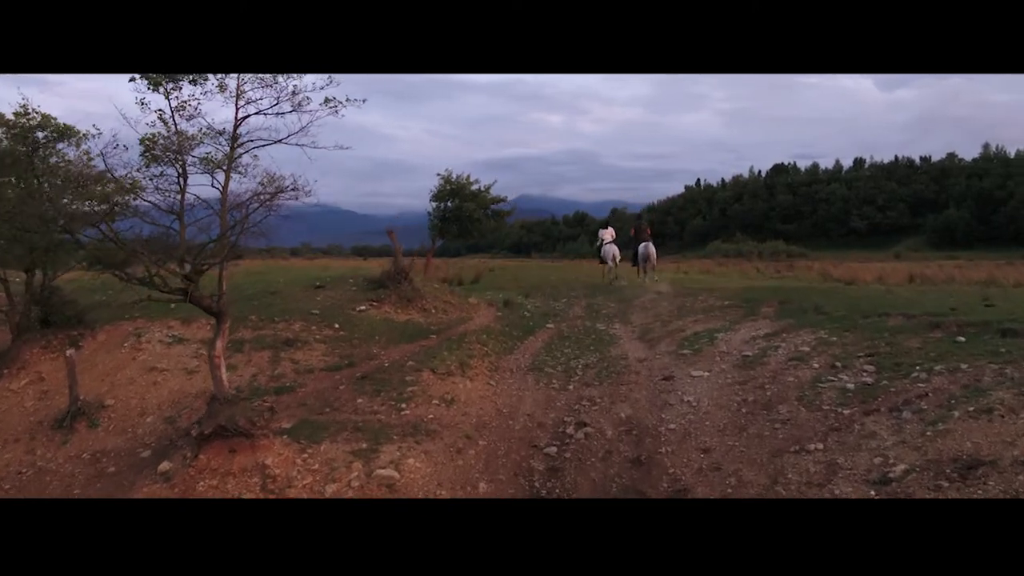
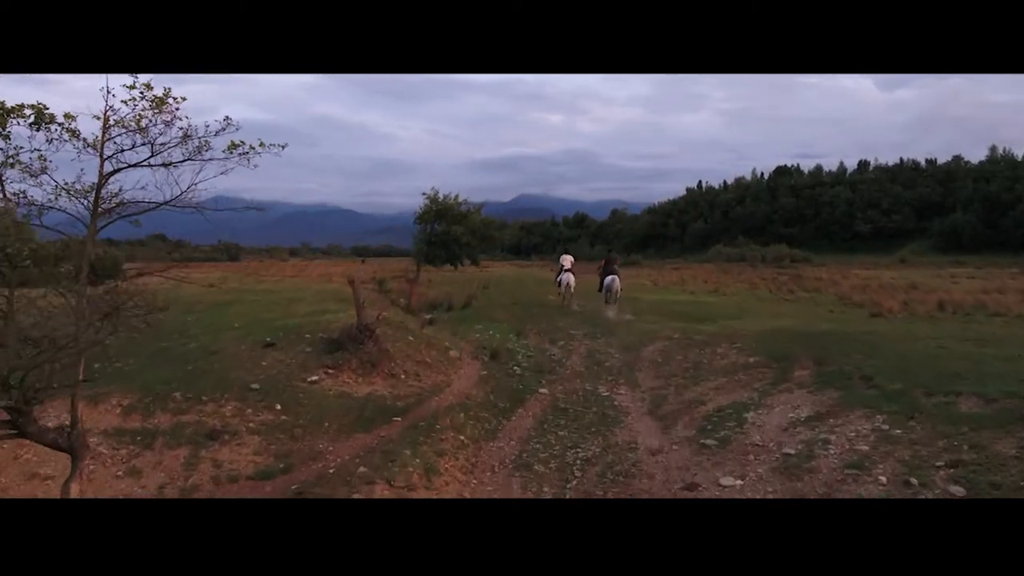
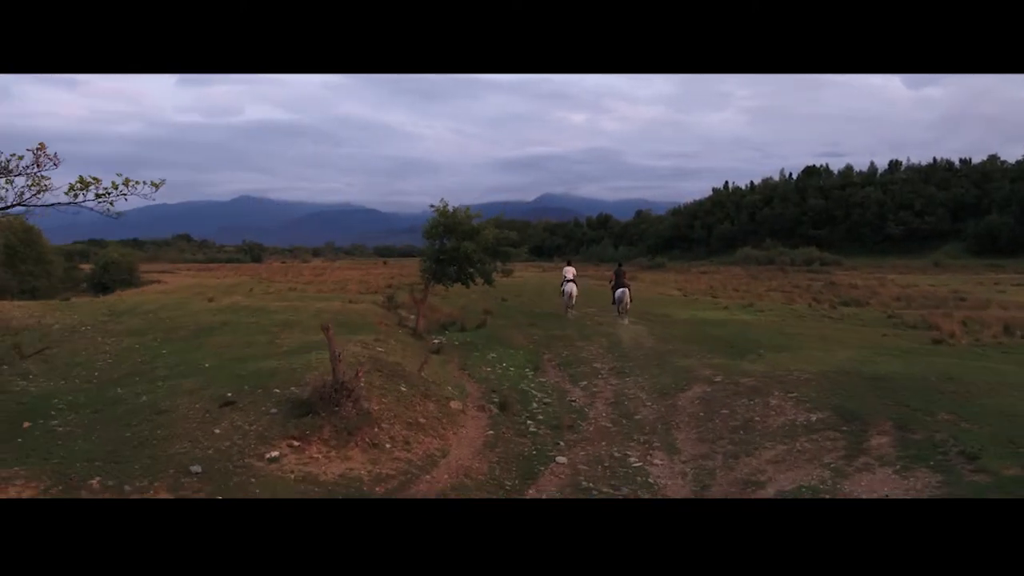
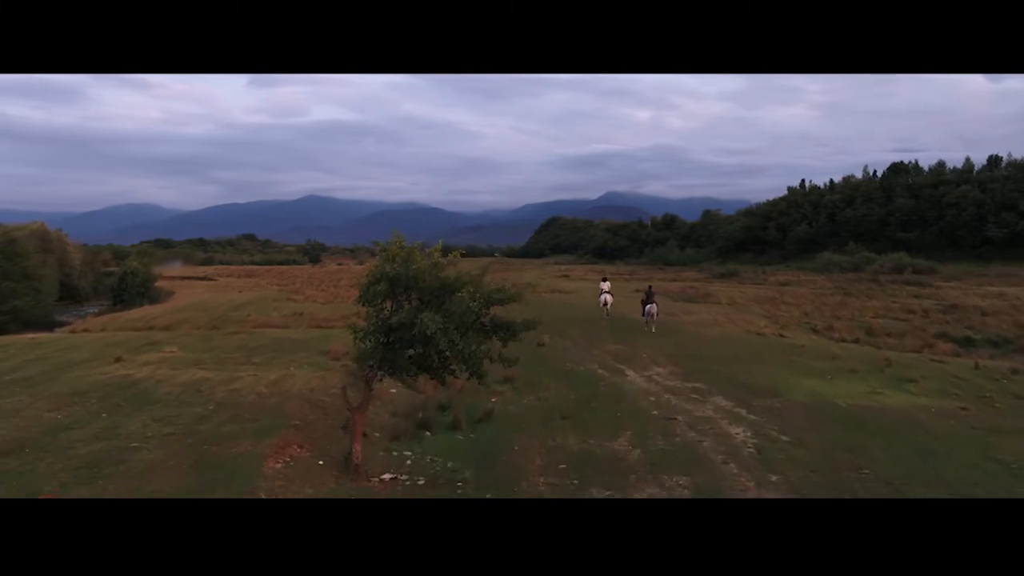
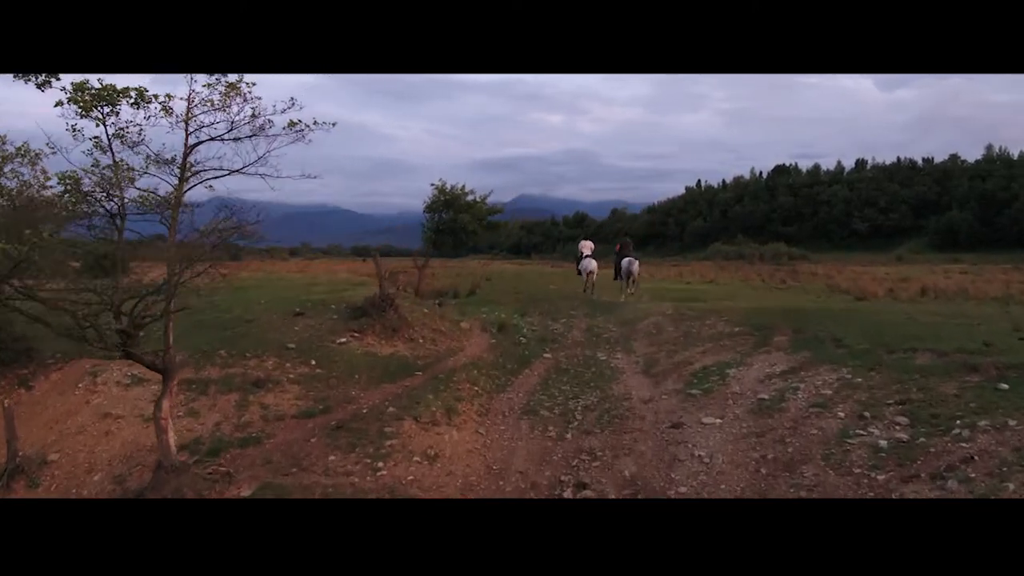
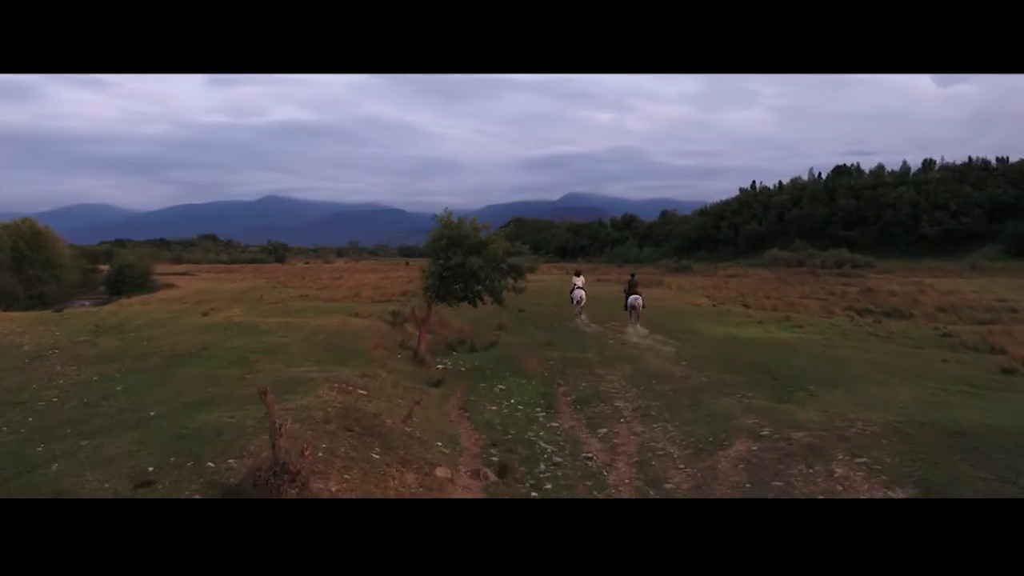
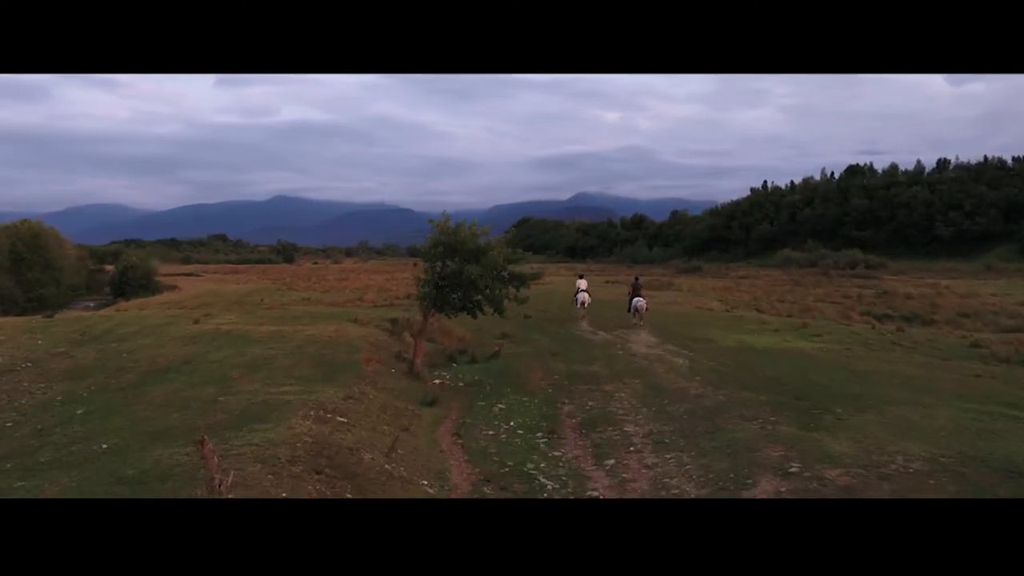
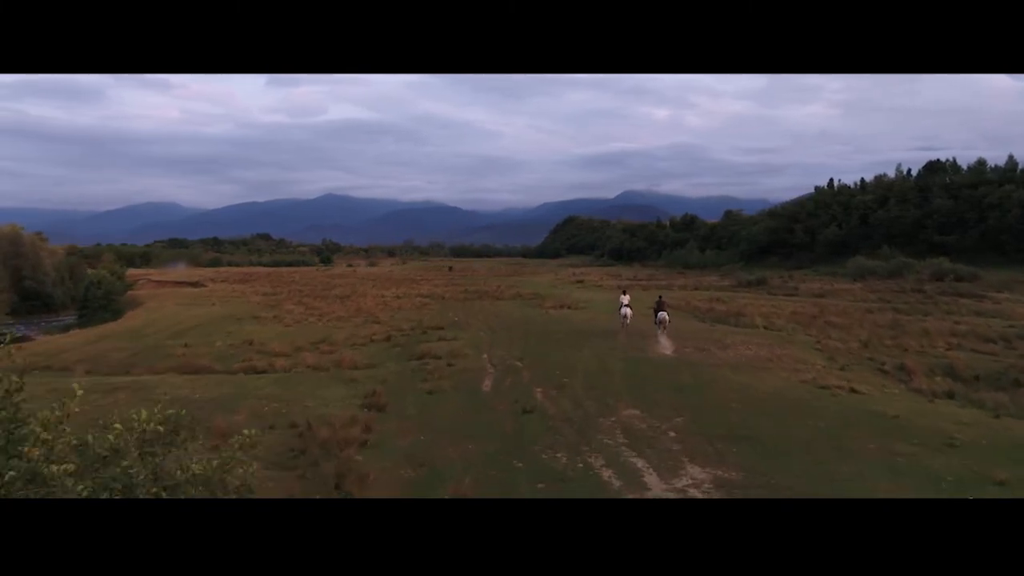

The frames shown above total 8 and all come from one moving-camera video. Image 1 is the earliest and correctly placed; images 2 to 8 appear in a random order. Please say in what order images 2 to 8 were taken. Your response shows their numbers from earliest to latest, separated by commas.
5, 2, 3, 6, 7, 4, 8
